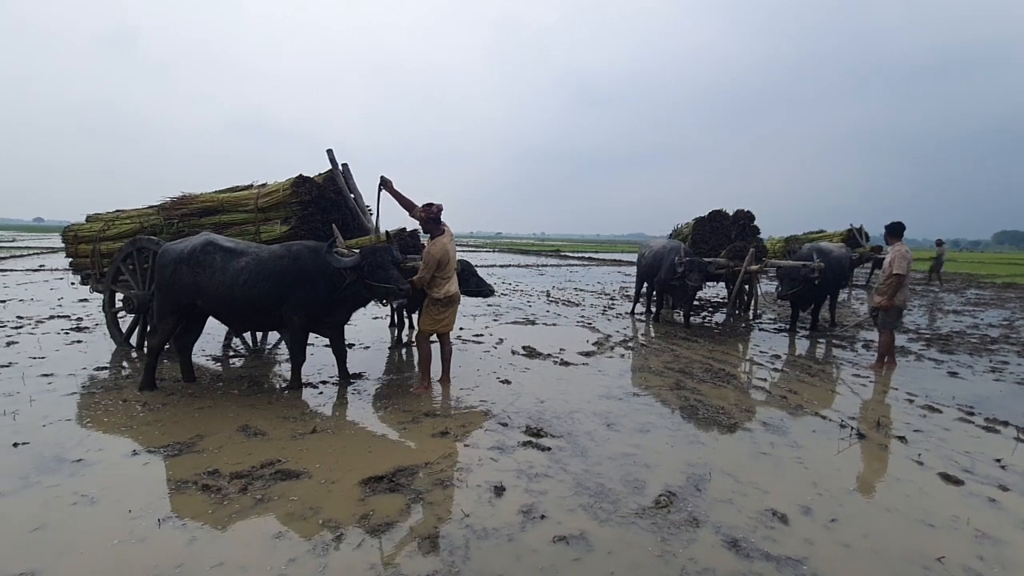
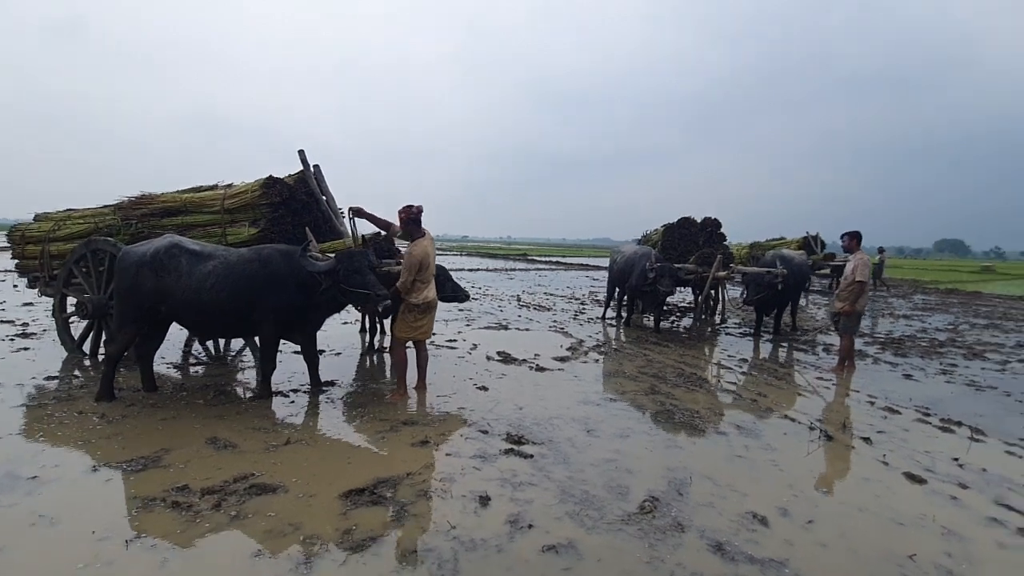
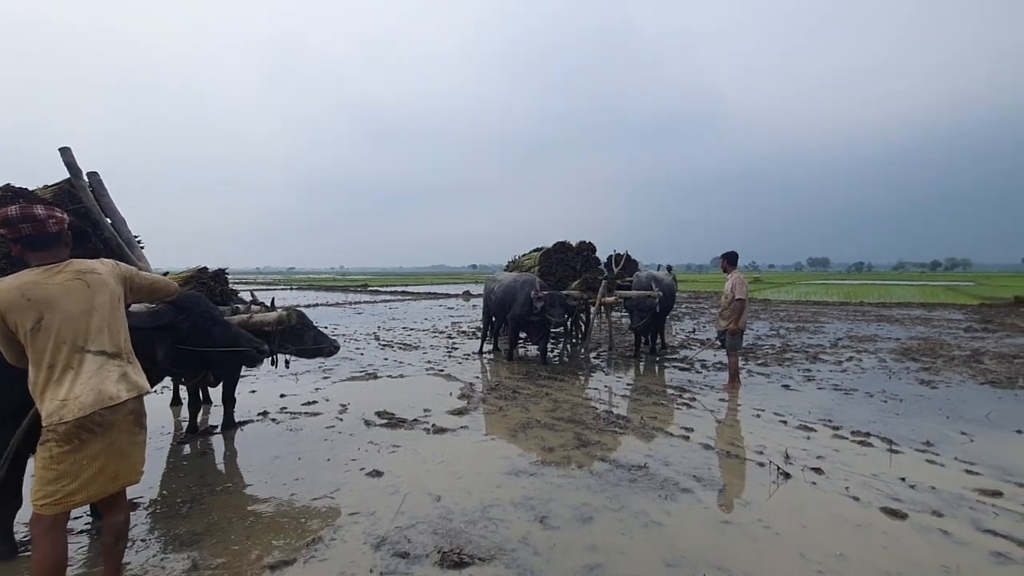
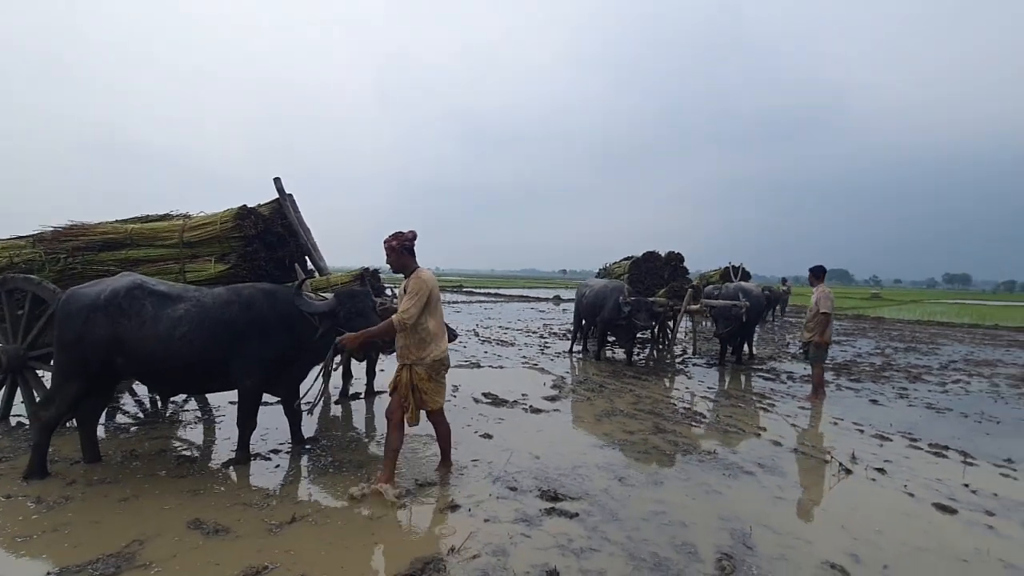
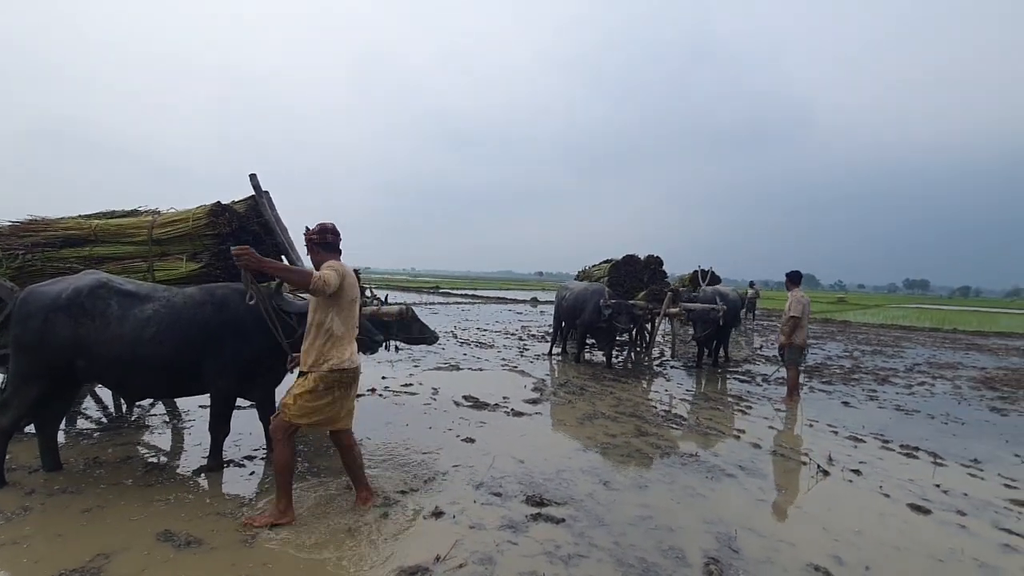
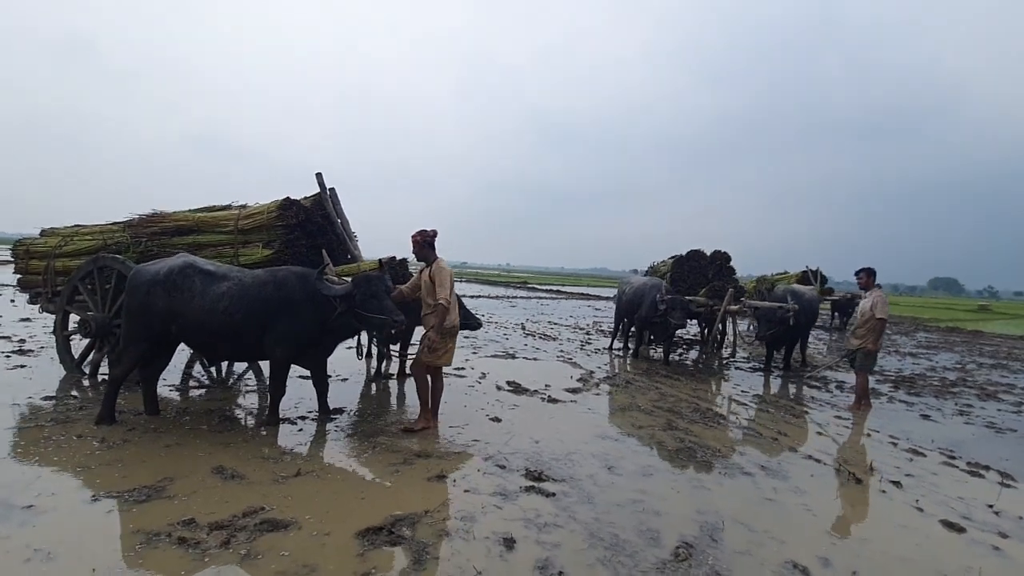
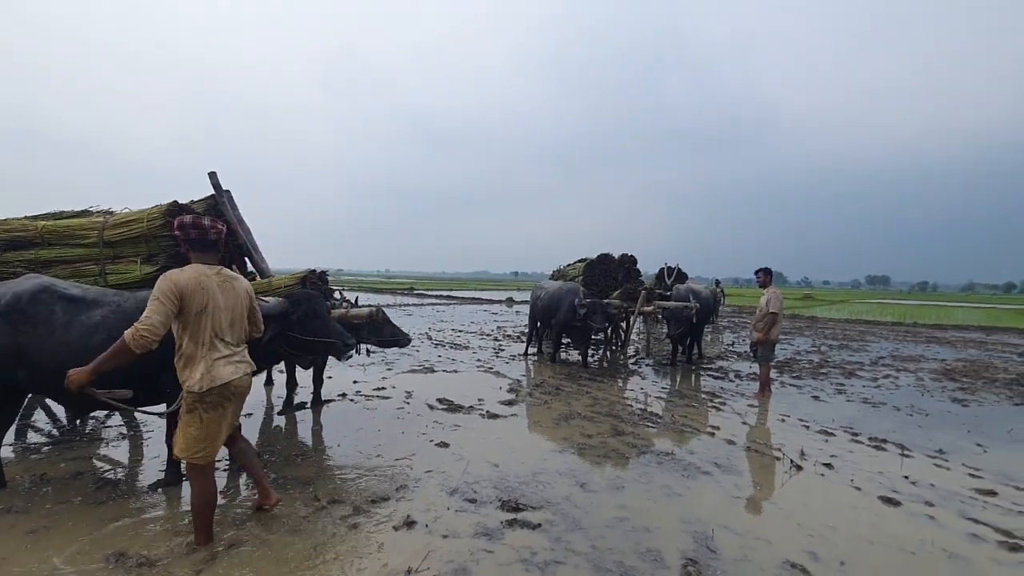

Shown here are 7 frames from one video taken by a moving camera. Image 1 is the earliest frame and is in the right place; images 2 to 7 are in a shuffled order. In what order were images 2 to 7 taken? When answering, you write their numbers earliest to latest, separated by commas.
2, 6, 4, 5, 7, 3
